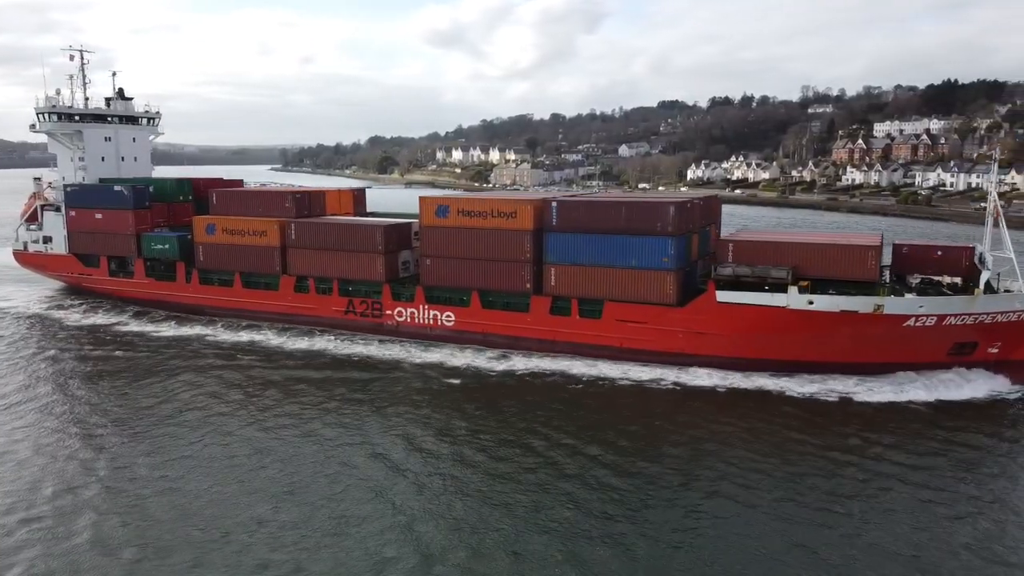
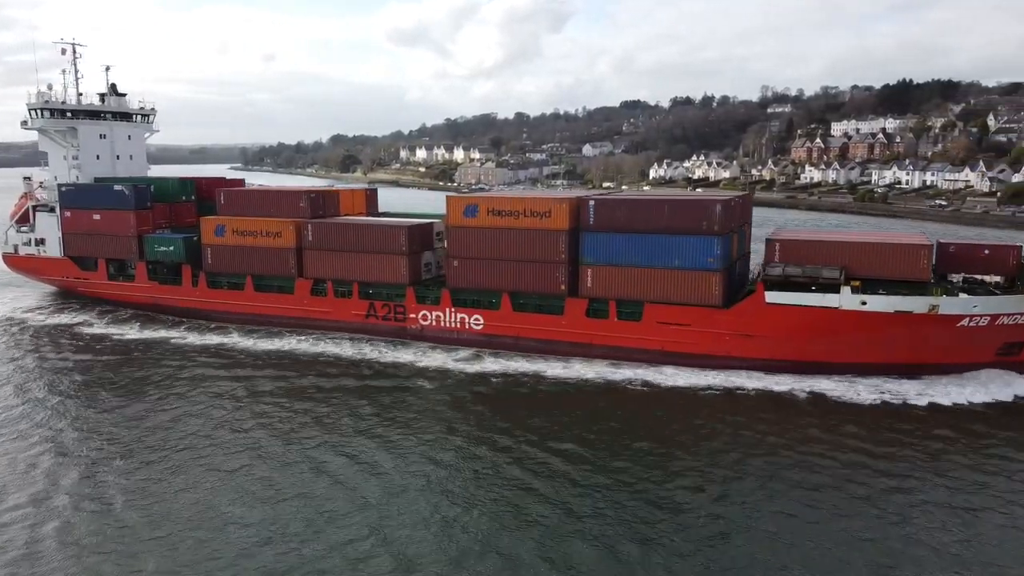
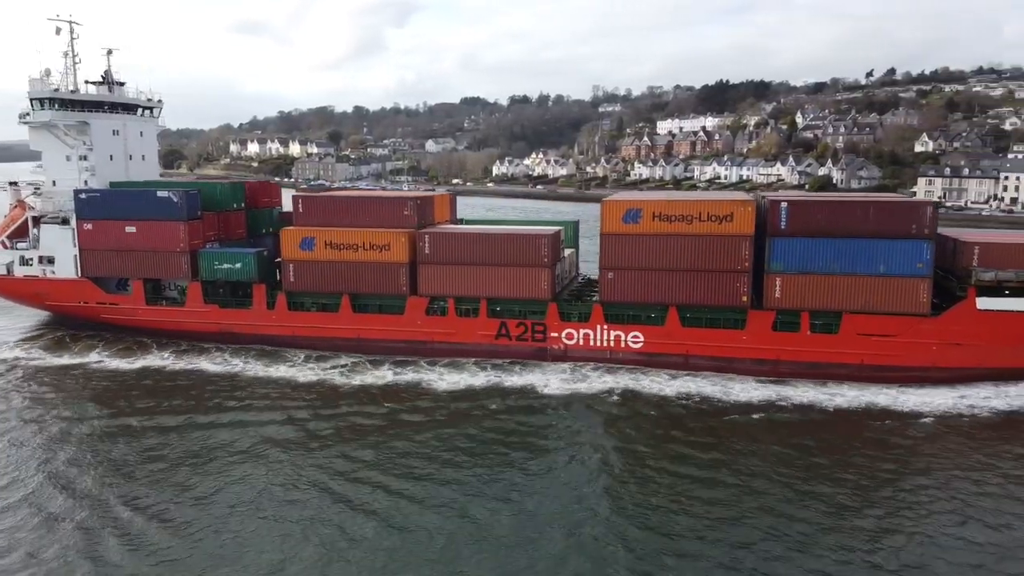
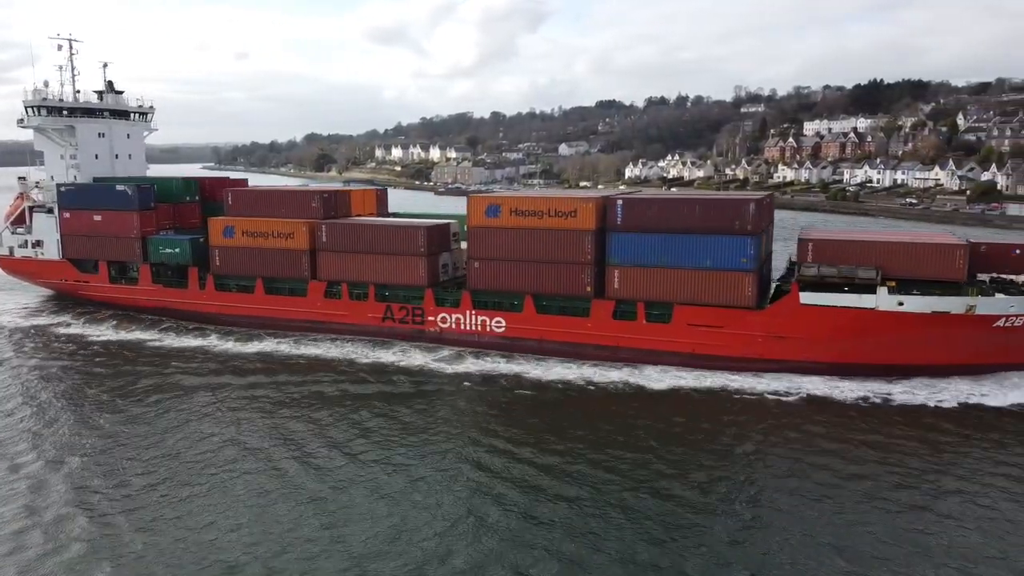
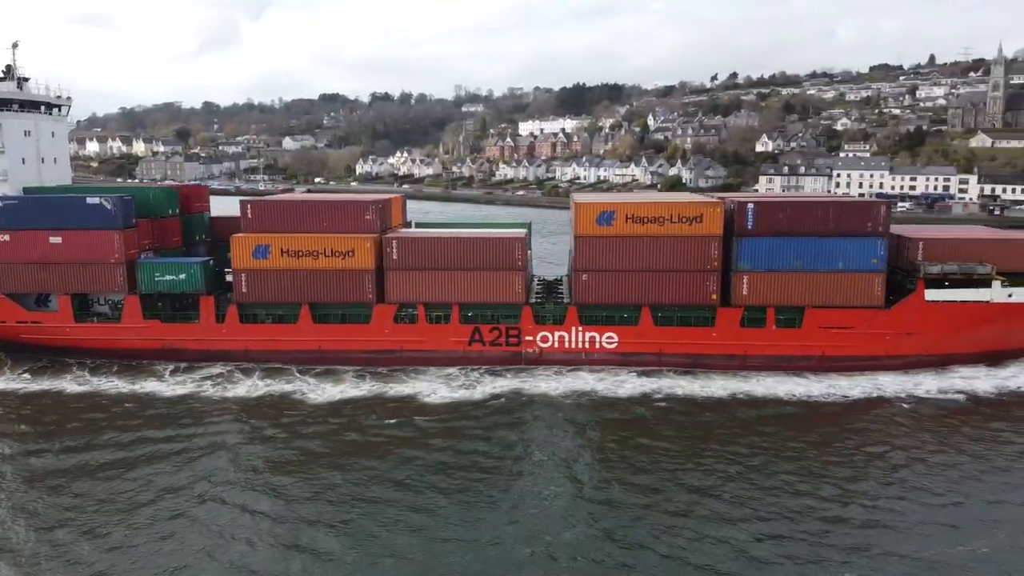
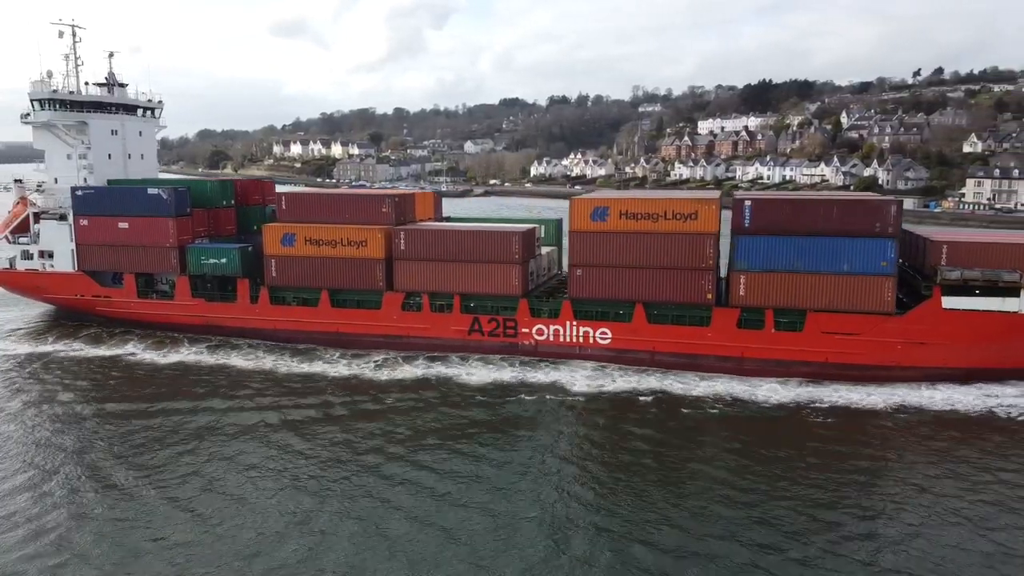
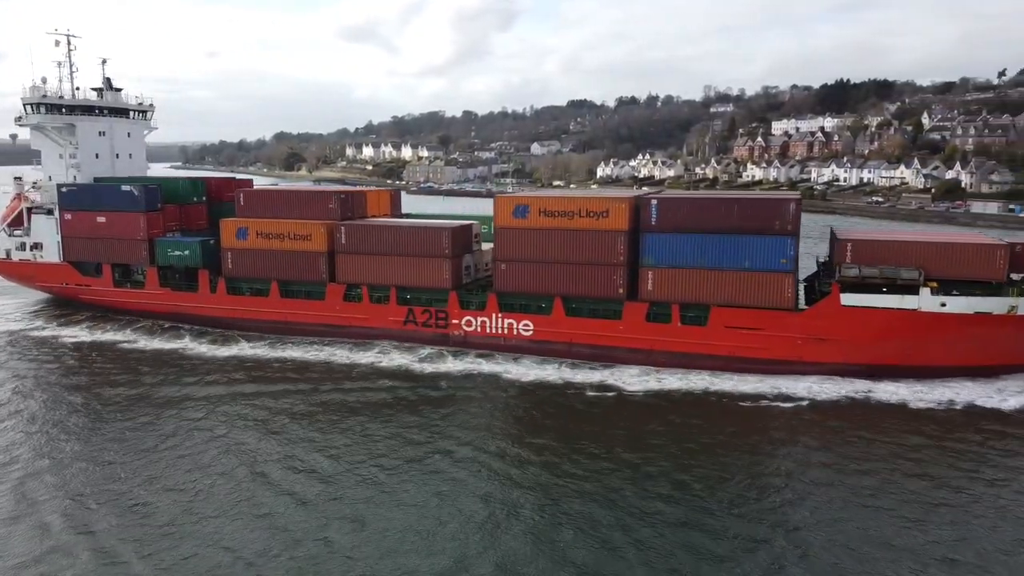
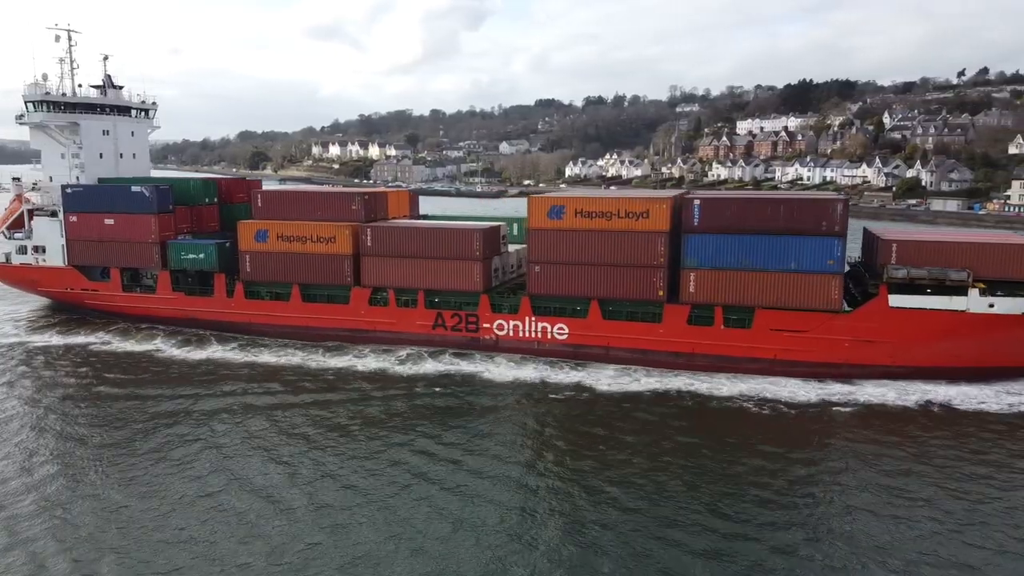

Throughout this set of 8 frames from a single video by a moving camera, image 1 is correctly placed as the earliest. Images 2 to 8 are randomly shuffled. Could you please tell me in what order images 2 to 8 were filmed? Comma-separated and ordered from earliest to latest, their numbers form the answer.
2, 4, 7, 8, 6, 3, 5
